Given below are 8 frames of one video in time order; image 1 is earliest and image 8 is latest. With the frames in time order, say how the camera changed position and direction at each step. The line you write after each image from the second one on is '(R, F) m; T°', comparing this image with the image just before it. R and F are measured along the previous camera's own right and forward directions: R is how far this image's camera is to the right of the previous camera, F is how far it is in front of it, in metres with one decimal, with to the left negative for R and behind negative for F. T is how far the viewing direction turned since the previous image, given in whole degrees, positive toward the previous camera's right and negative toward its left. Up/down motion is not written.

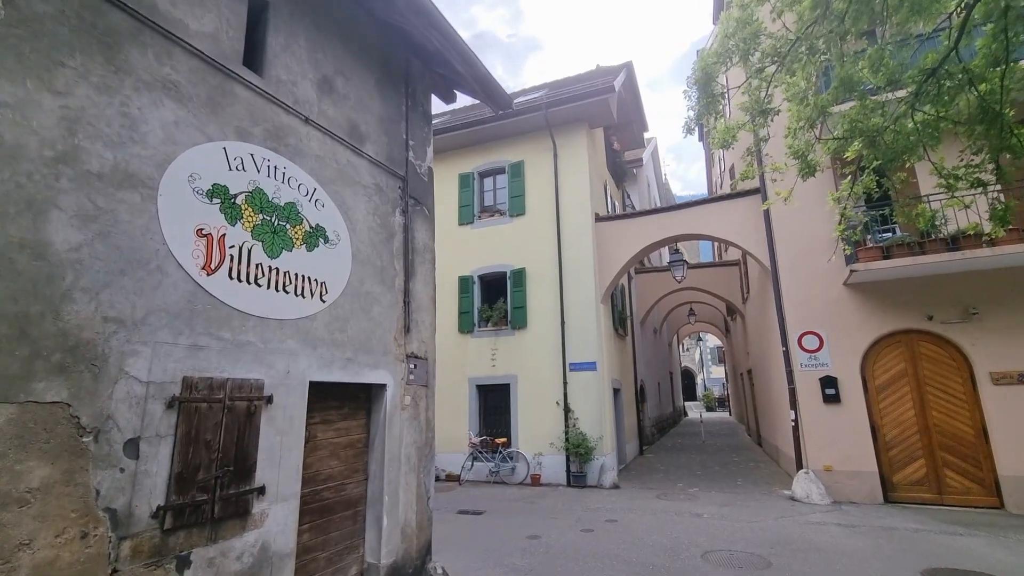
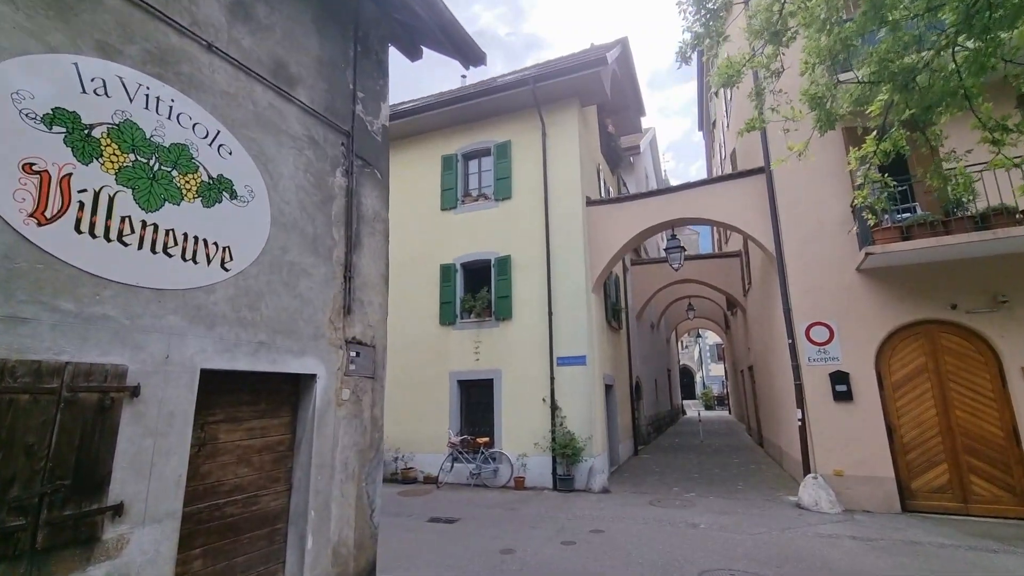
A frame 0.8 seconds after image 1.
(+0.3, +0.8) m; 0°
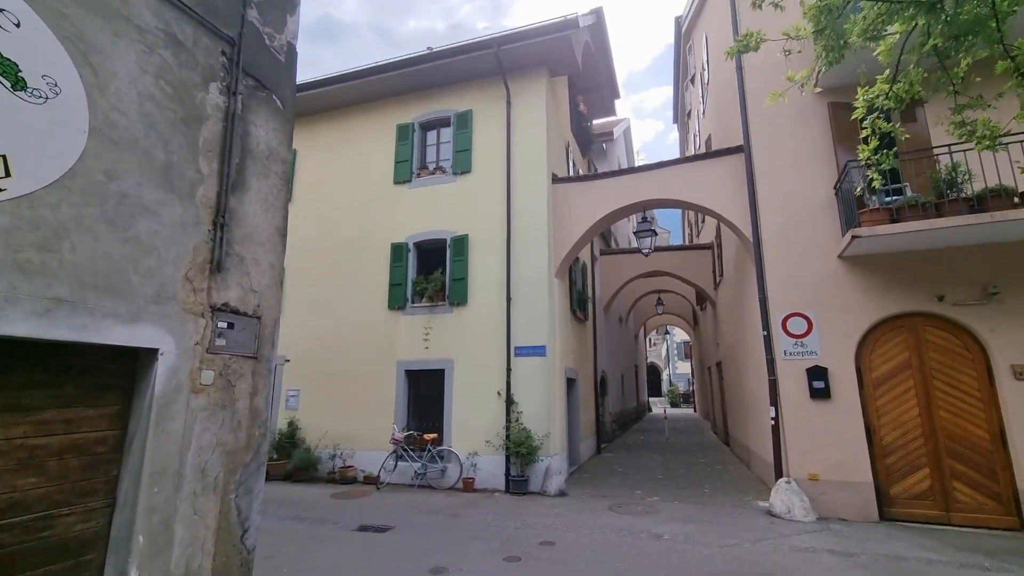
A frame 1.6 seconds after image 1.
(+0.3, +0.9) m; +3°
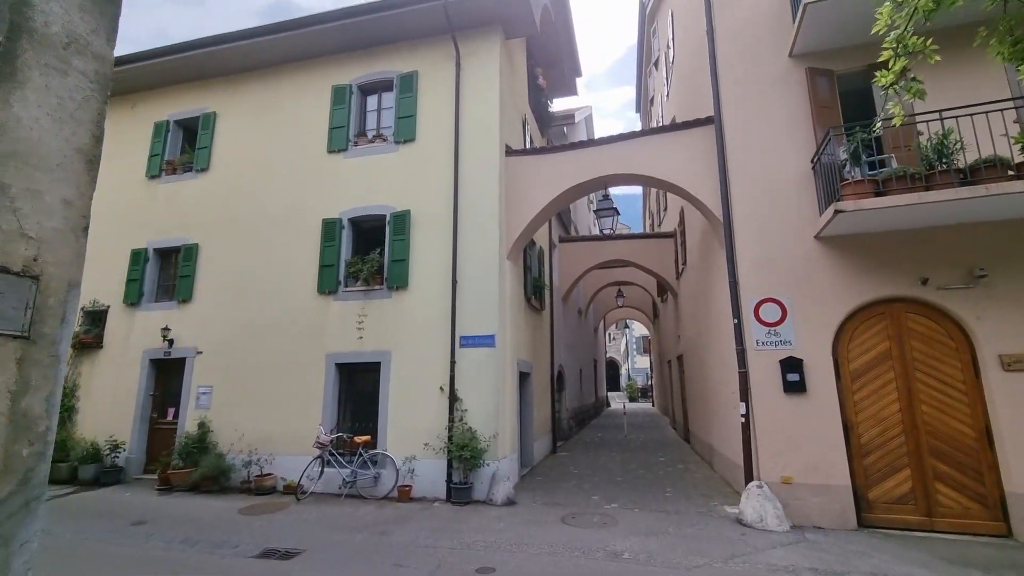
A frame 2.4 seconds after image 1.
(+0.3, +1.0) m; +4°
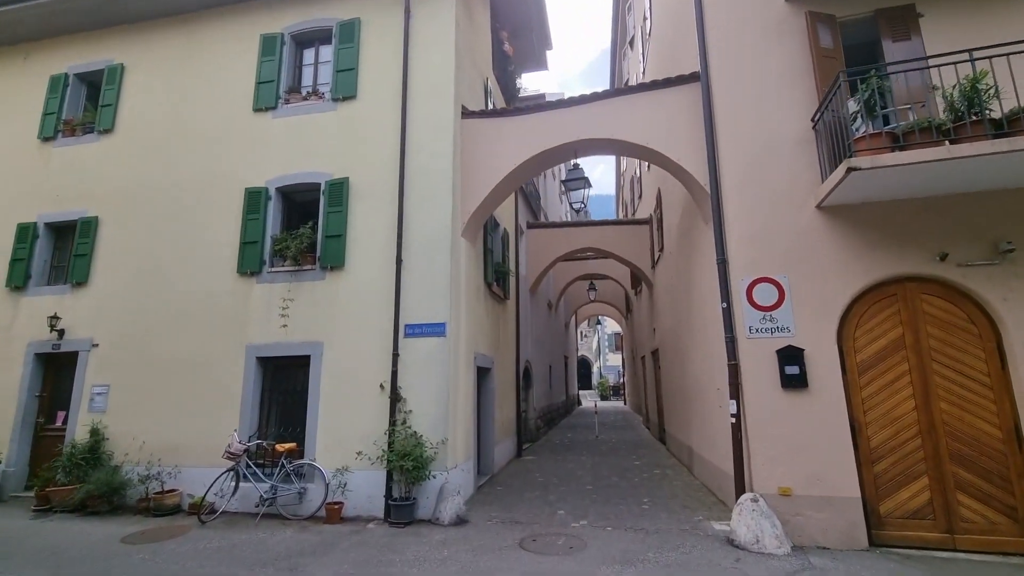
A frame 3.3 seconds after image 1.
(+0.3, +1.1) m; +3°
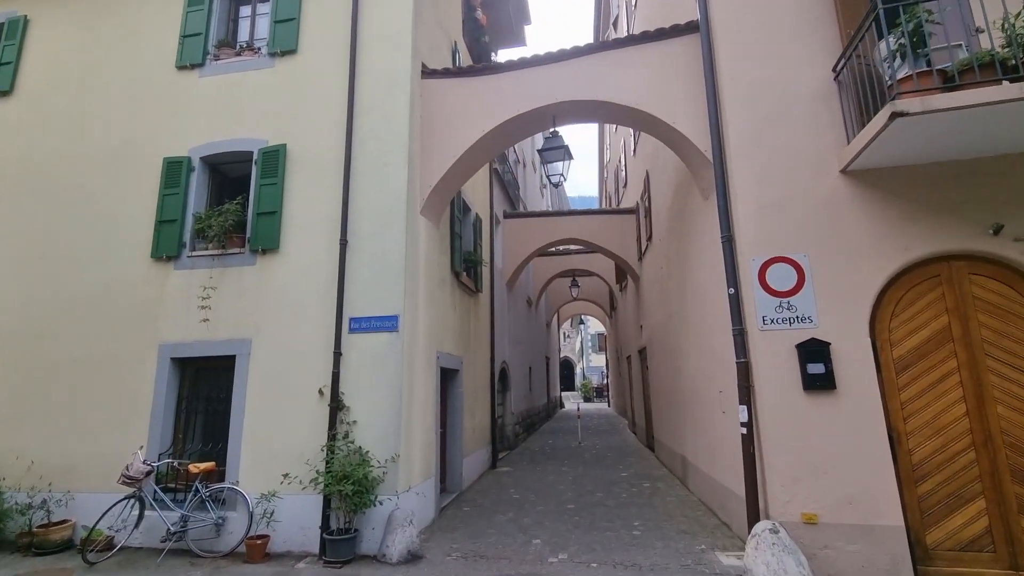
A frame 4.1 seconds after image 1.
(+0.2, +1.0) m; +2°
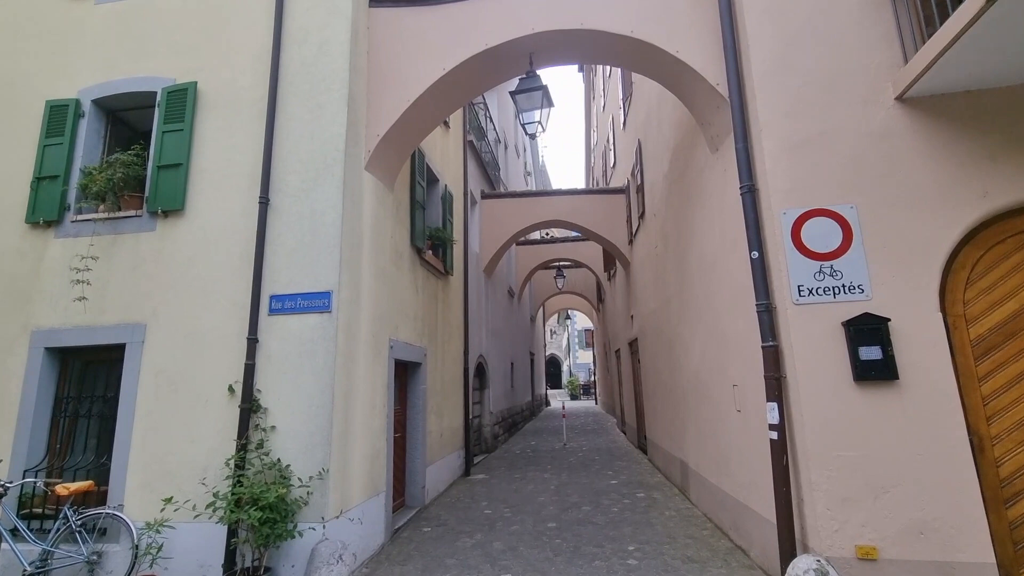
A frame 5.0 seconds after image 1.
(+0.2, +1.1) m; +1°
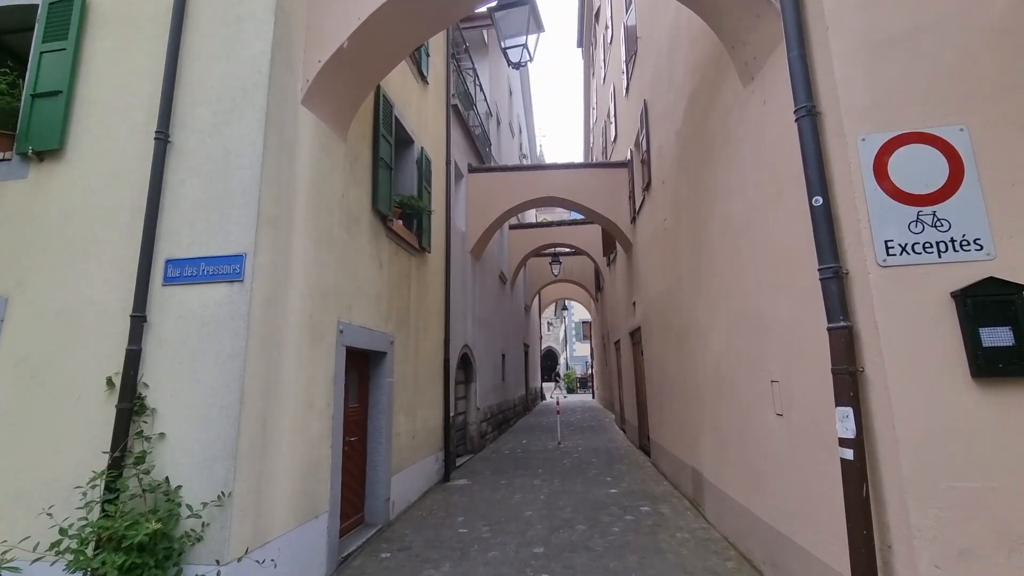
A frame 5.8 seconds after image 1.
(+0.2, +1.0) m; 0°
